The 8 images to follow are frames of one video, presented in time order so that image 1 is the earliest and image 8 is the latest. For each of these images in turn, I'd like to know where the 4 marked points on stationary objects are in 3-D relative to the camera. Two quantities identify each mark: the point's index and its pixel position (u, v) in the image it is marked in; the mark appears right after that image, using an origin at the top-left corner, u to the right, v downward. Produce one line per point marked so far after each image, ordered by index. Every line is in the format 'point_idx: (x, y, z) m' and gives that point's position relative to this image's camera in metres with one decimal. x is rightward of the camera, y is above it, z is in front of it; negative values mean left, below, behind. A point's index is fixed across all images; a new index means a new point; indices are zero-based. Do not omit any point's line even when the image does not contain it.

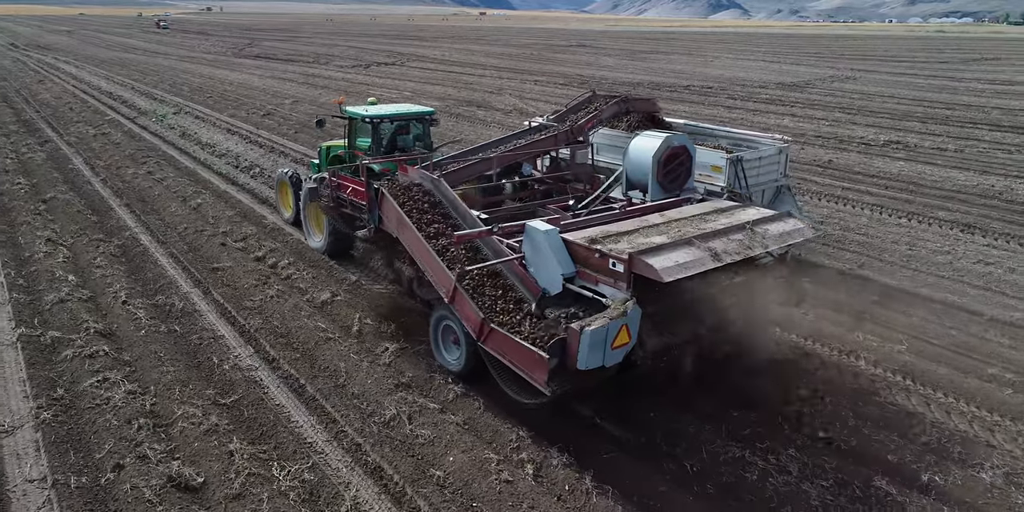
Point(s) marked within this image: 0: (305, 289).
0: (-2.3, -0.4, +8.1) m
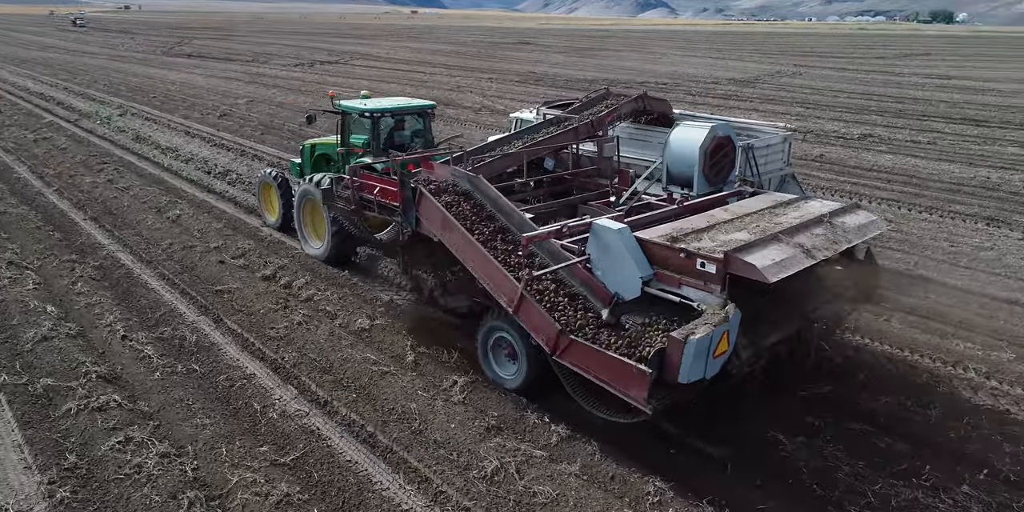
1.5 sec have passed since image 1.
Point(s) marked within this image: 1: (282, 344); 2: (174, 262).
0: (-1.7, -0.5, +7.0) m
1: (-2.0, -0.8, +6.4) m
2: (-3.9, -0.1, +8.3) m
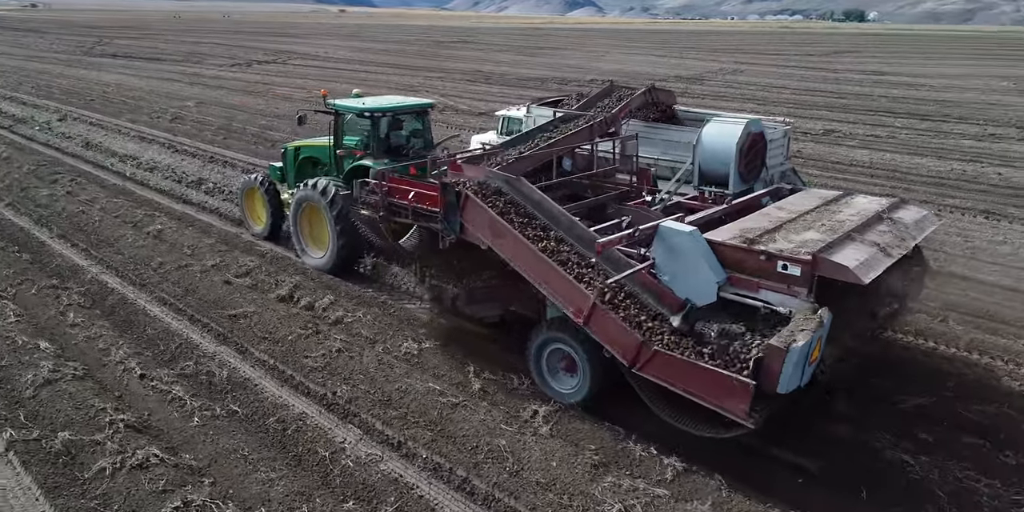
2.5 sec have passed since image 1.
0: (-1.2, -0.7, +6.4) m
1: (-1.5, -0.9, +5.7) m
2: (-3.5, -0.3, +7.4) m
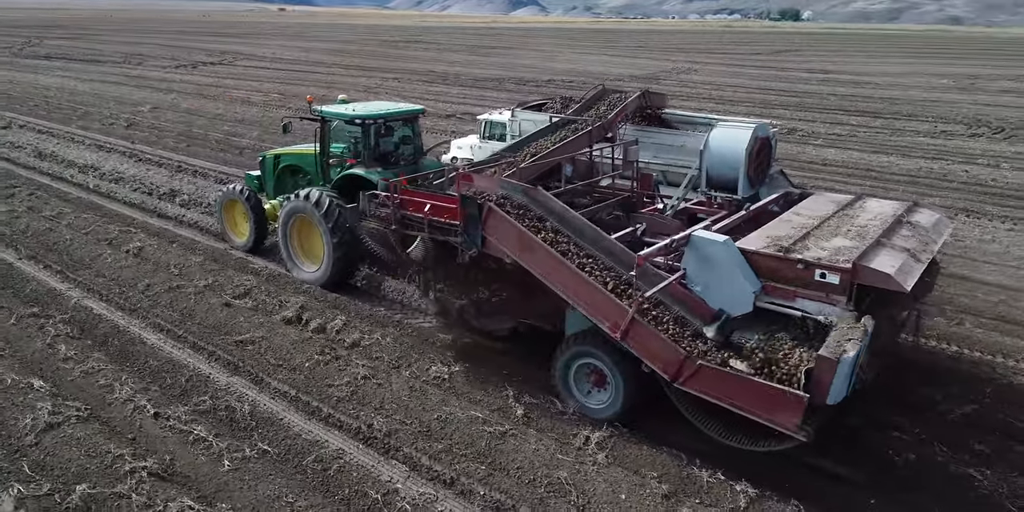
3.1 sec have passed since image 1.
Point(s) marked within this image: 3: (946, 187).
0: (-0.9, -0.9, +6.0) m
1: (-1.1, -1.1, +5.3) m
2: (-3.3, -0.5, +6.9) m
3: (+8.1, +1.3, +13.4) m
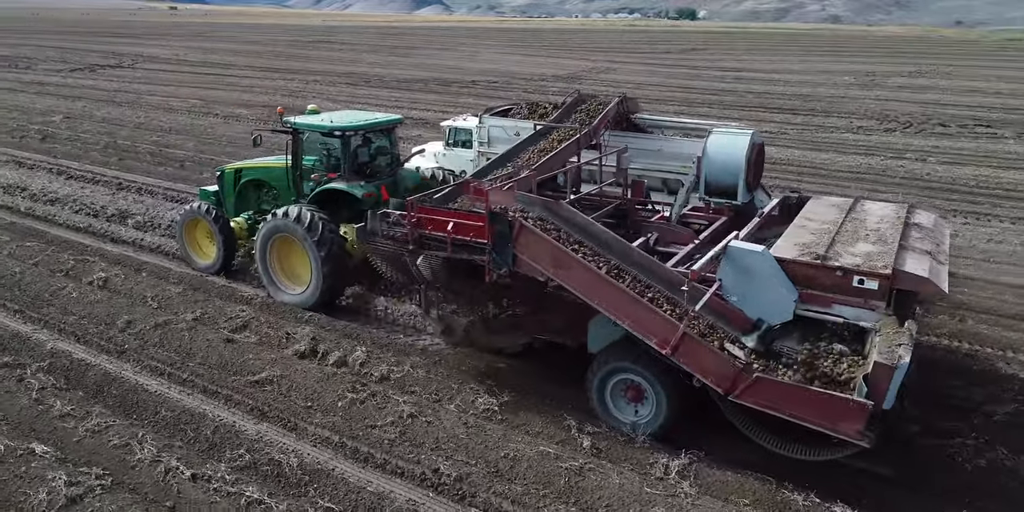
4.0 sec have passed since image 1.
0: (-0.6, -1.1, +5.6) m
1: (-0.7, -1.3, +4.9) m
2: (-3.1, -0.8, +6.2) m
3: (+7.4, +1.4, +14.0) m
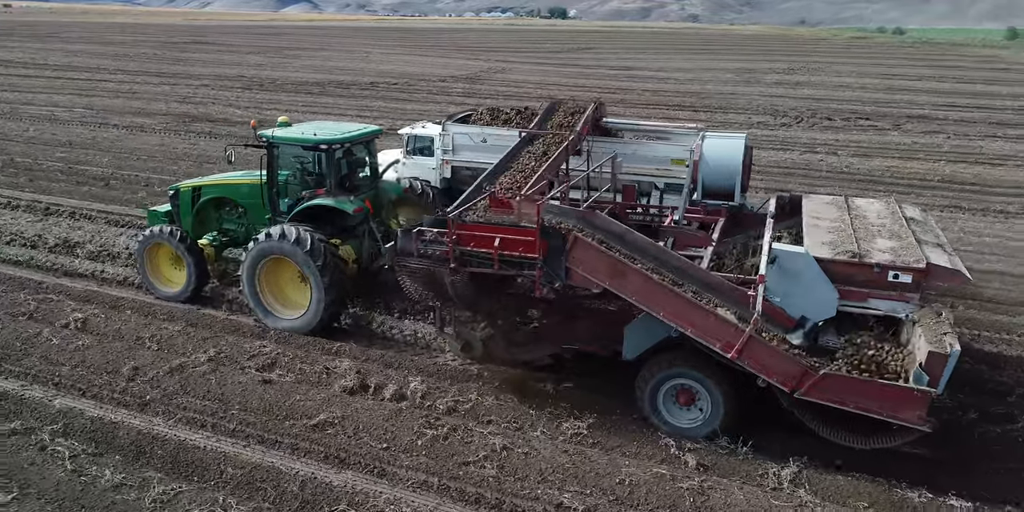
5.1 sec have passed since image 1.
0: (0.0, -1.2, +5.4) m
1: (+0.1, -1.5, +4.7) m
2: (-2.5, -1.1, +5.6) m
3: (+6.4, +1.7, +15.0) m
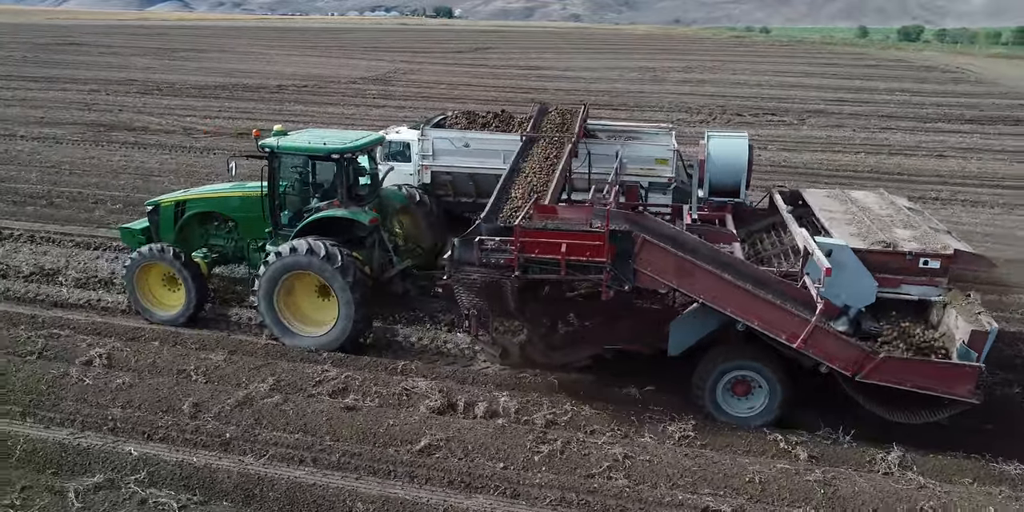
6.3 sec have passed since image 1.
0: (+0.8, -1.3, +5.4) m
1: (+0.9, -1.5, +4.7) m
2: (-1.8, -1.3, +5.2) m
3: (+5.5, +1.9, +15.8) m
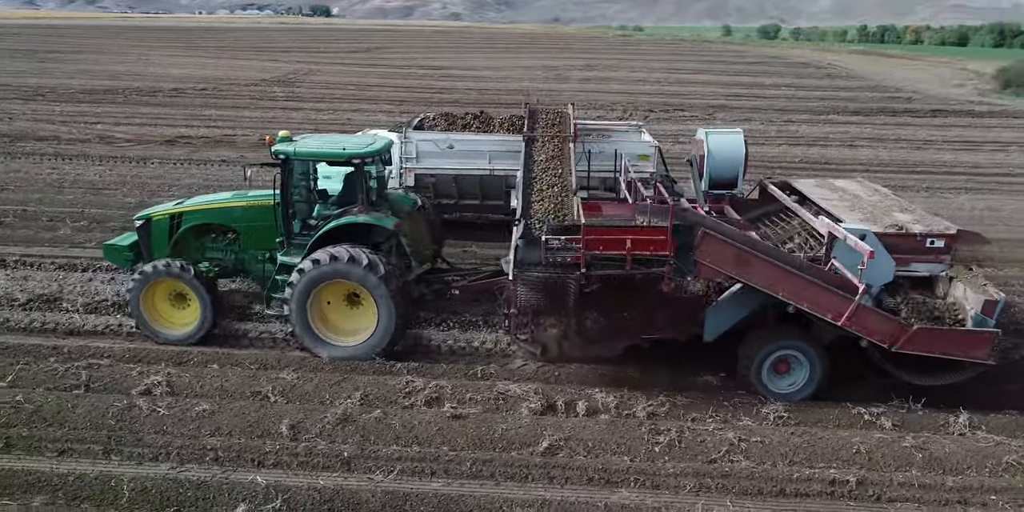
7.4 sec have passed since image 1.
0: (+1.6, -1.2, +5.6) m
1: (+1.9, -1.5, +5.0) m
2: (-0.9, -1.3, +5.1) m
3: (+4.5, +2.1, +16.6) m
